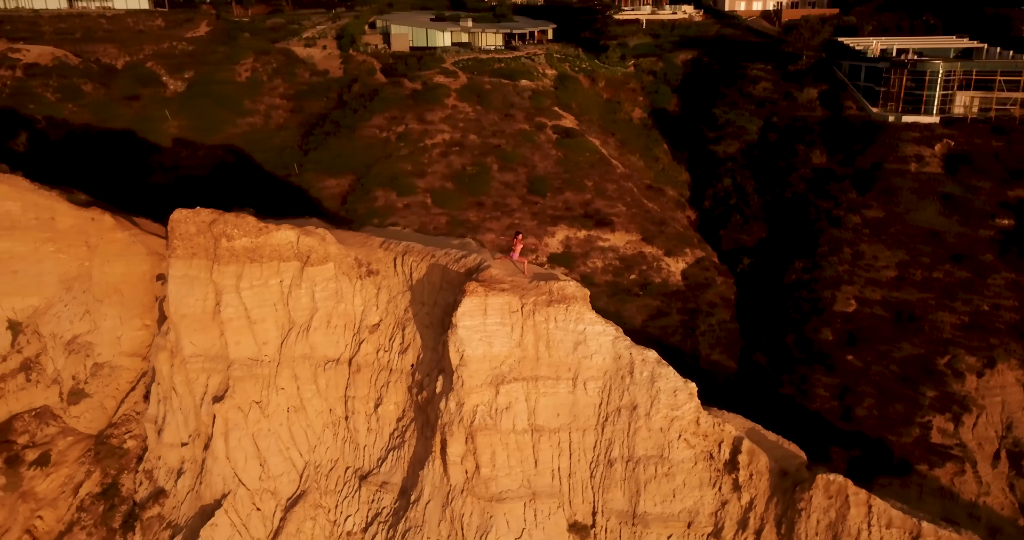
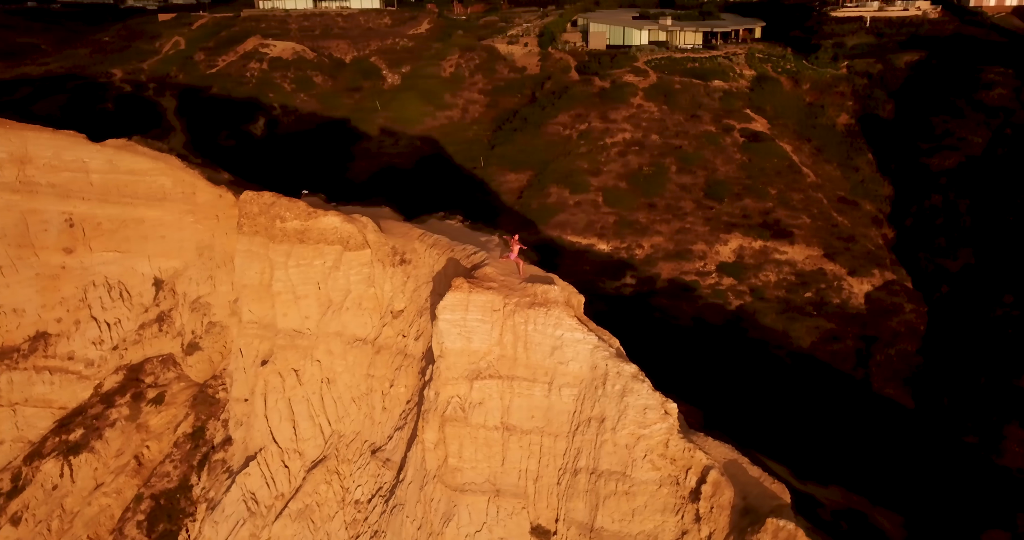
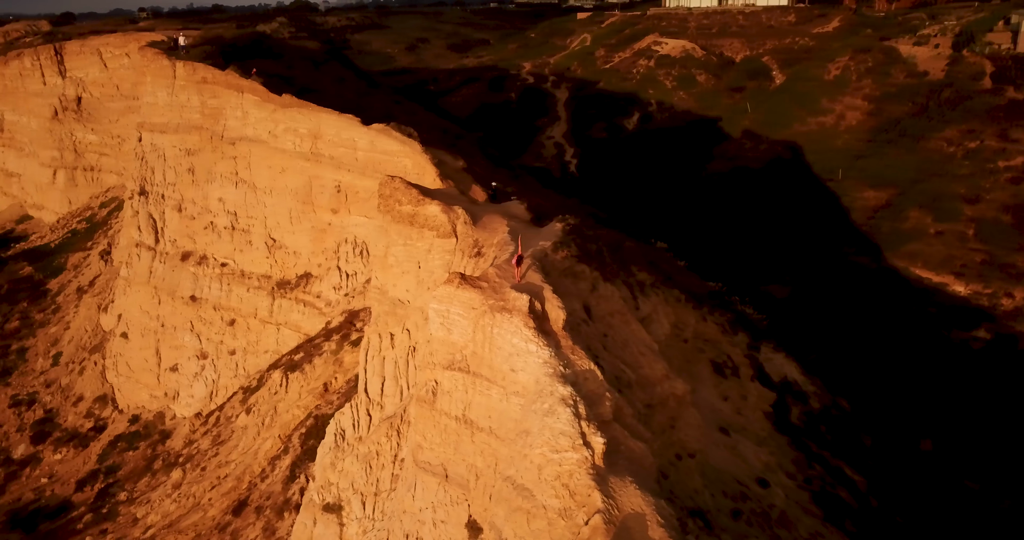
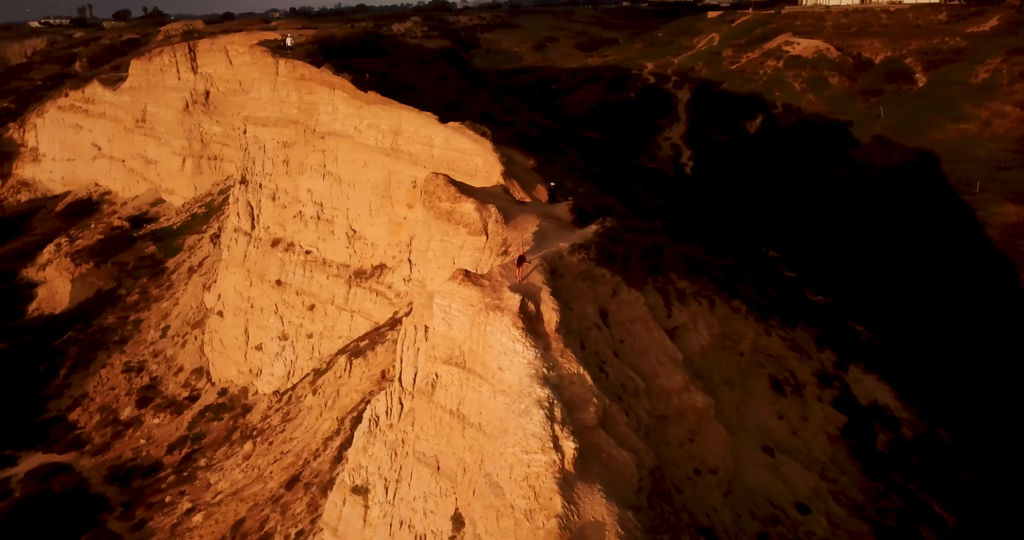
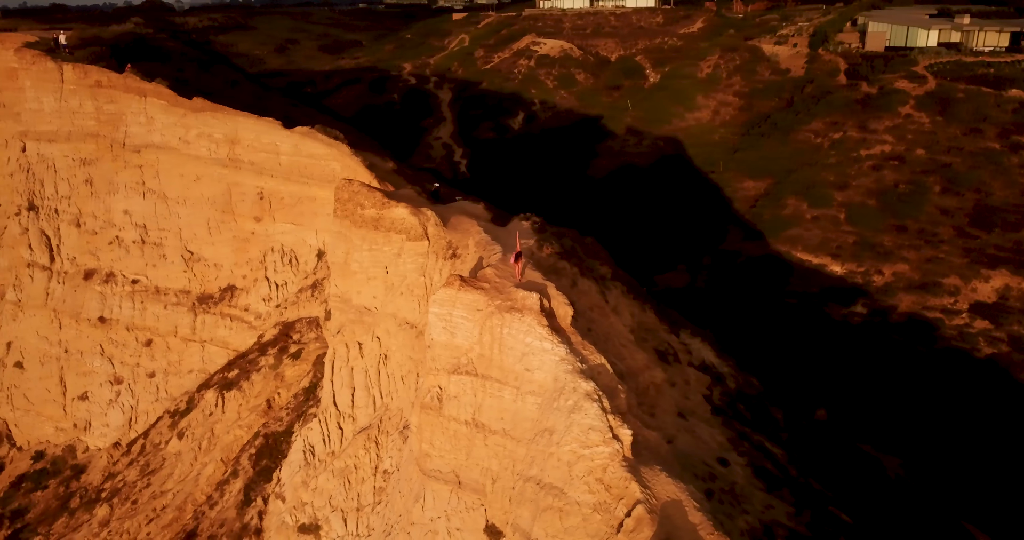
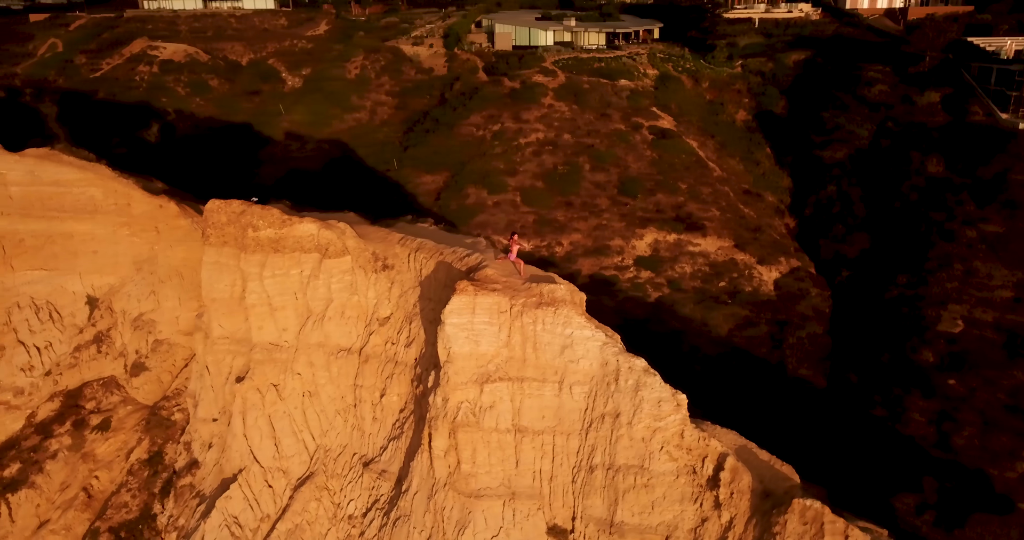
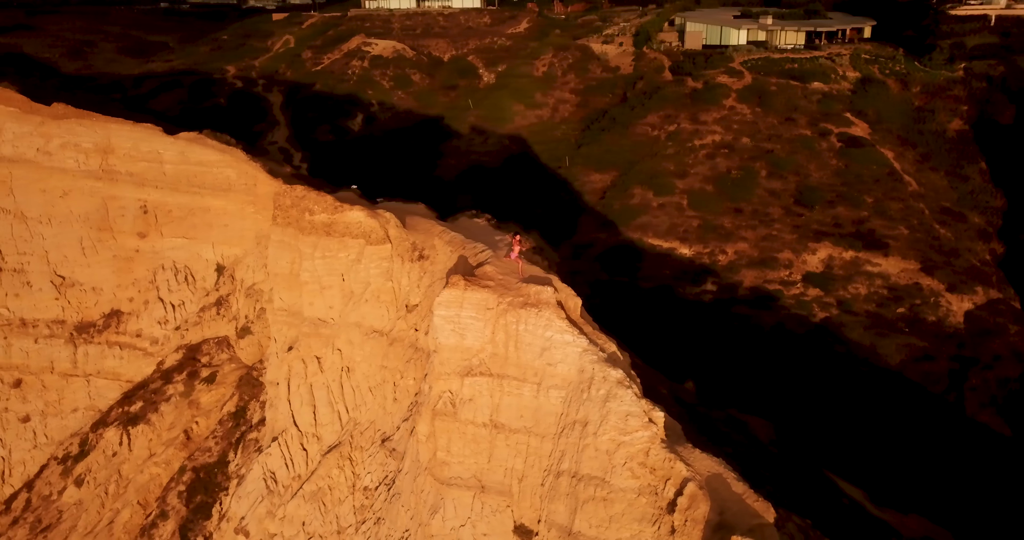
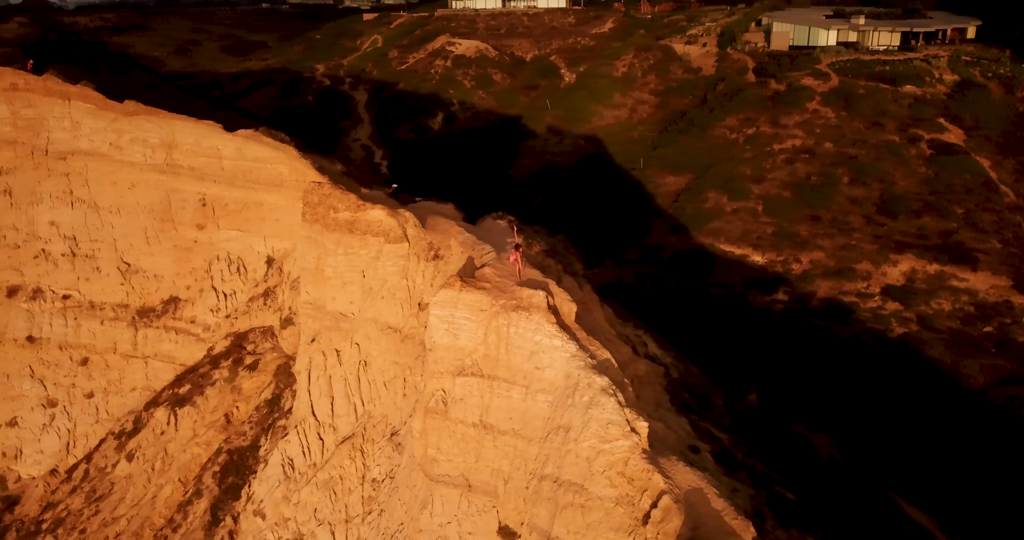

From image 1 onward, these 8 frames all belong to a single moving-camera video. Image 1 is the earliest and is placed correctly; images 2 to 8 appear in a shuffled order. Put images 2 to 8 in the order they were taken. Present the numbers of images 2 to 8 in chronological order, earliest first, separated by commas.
6, 2, 7, 8, 5, 3, 4
